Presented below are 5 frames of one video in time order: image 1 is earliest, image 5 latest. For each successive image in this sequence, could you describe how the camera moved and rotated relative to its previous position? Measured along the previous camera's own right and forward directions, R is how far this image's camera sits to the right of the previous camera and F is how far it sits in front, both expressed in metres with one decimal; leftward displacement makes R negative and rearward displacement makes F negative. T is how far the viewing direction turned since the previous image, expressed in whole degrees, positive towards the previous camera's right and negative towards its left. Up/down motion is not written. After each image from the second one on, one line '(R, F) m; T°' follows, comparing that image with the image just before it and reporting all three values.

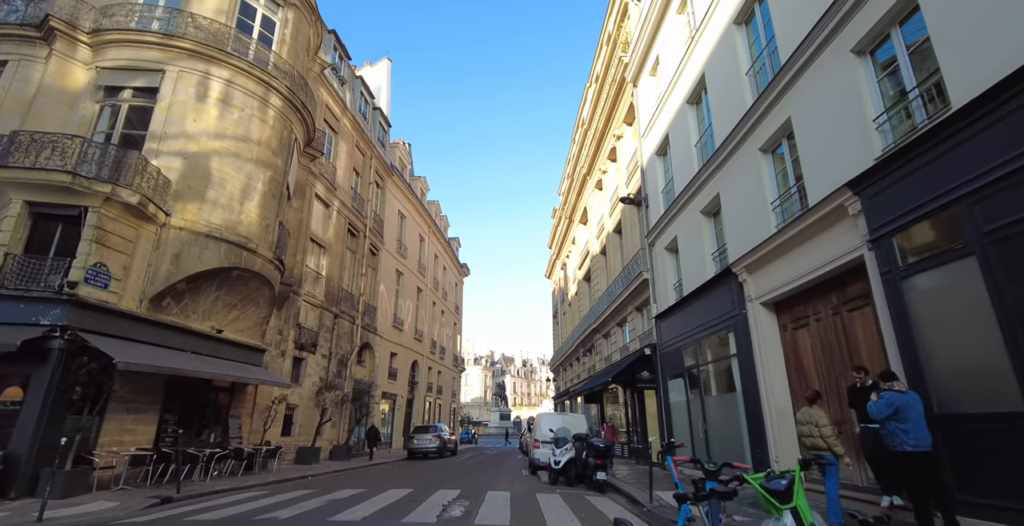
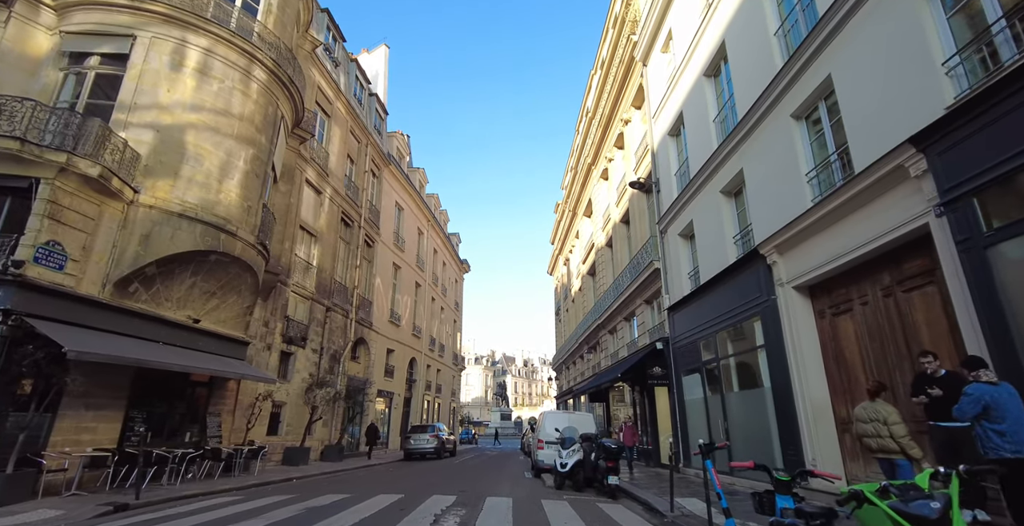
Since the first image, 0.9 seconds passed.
(0.0, +0.9) m; 0°
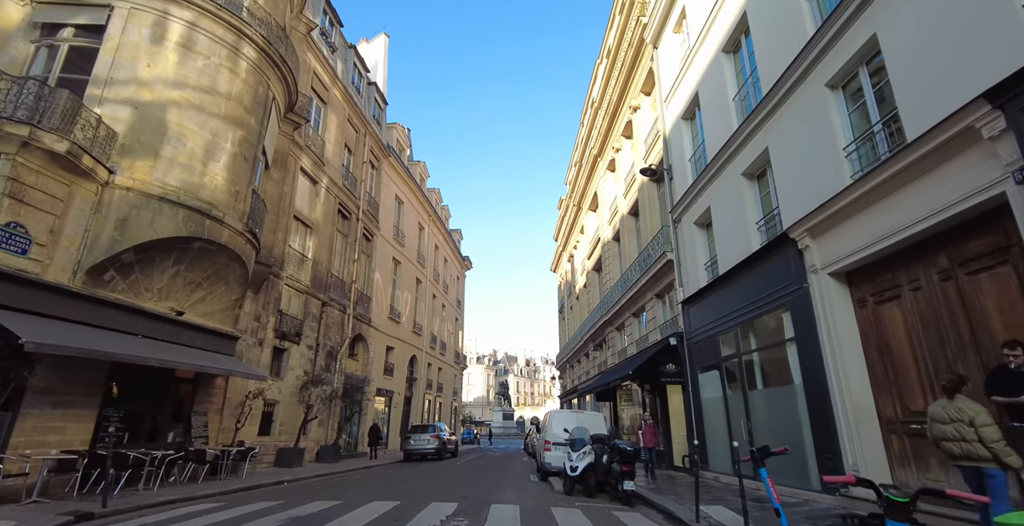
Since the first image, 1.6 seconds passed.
(-0.1, +0.7) m; 0°
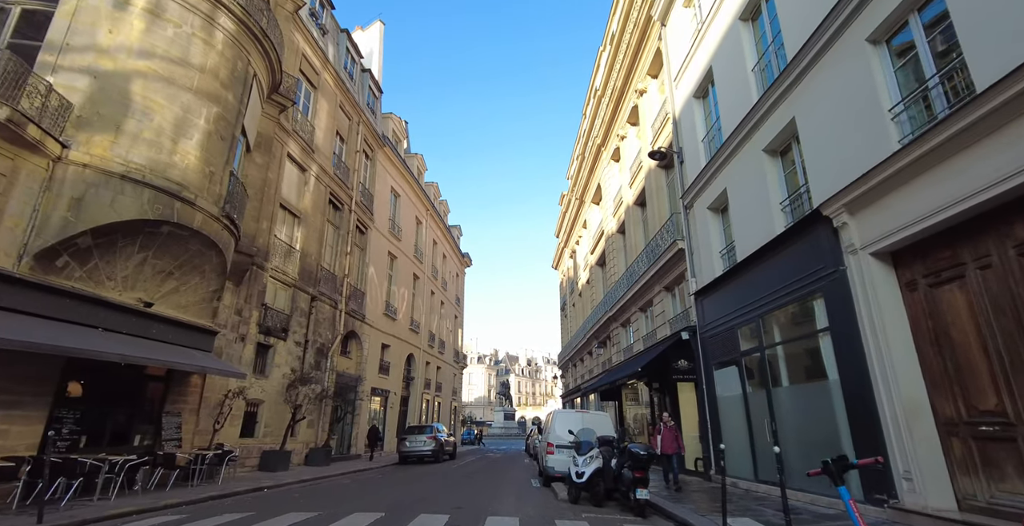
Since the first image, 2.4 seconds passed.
(0.0, +0.8) m; 0°
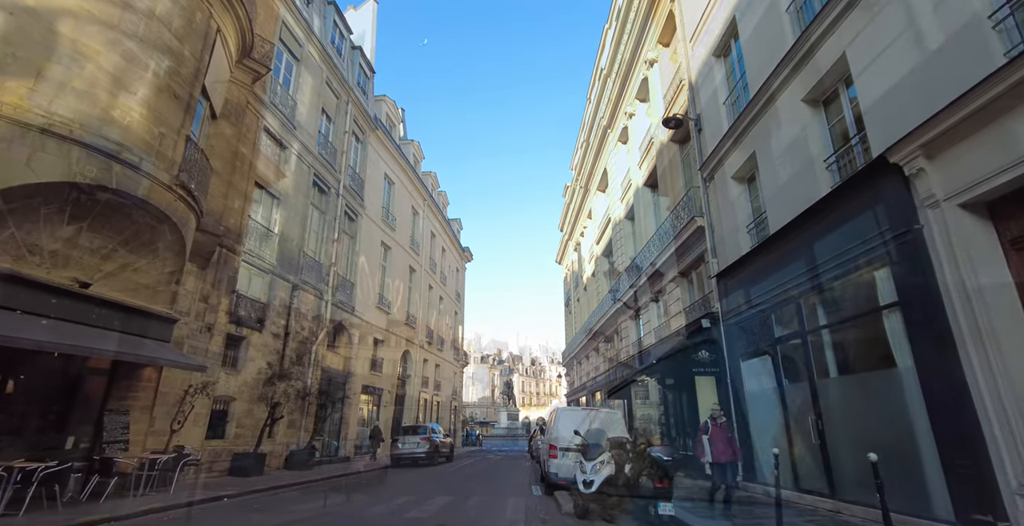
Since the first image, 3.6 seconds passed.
(+0.1, +1.3) m; 0°
